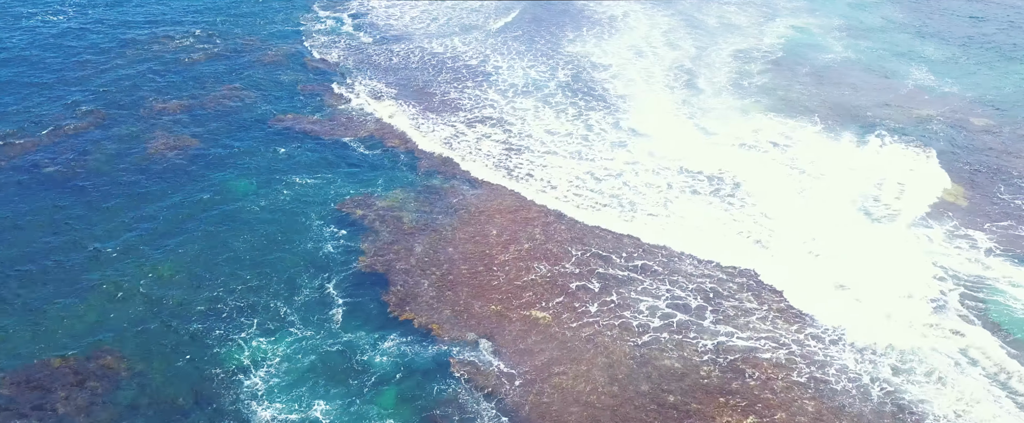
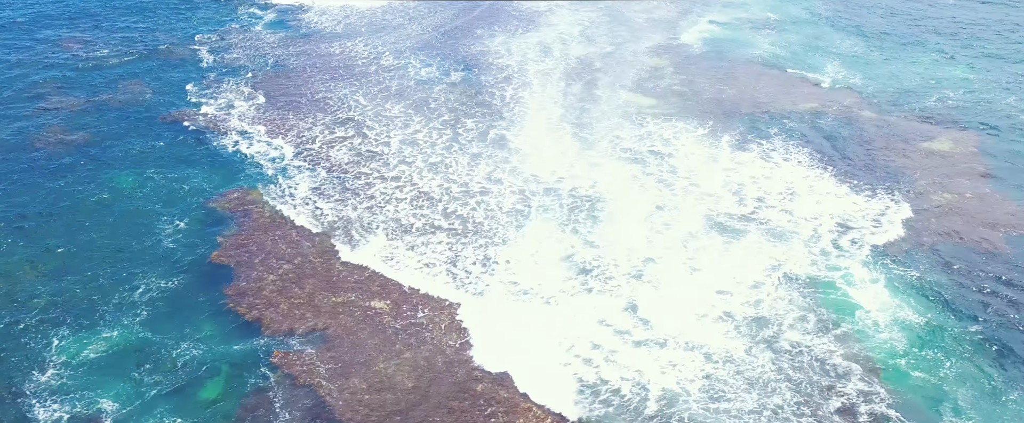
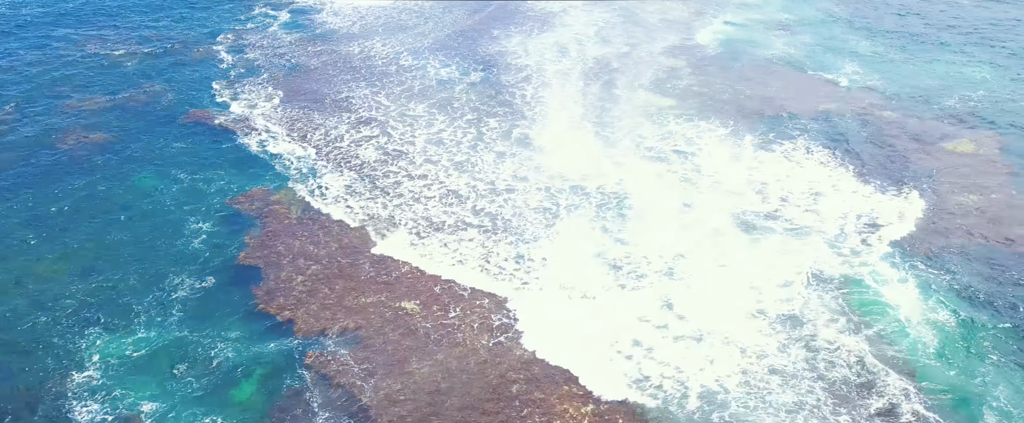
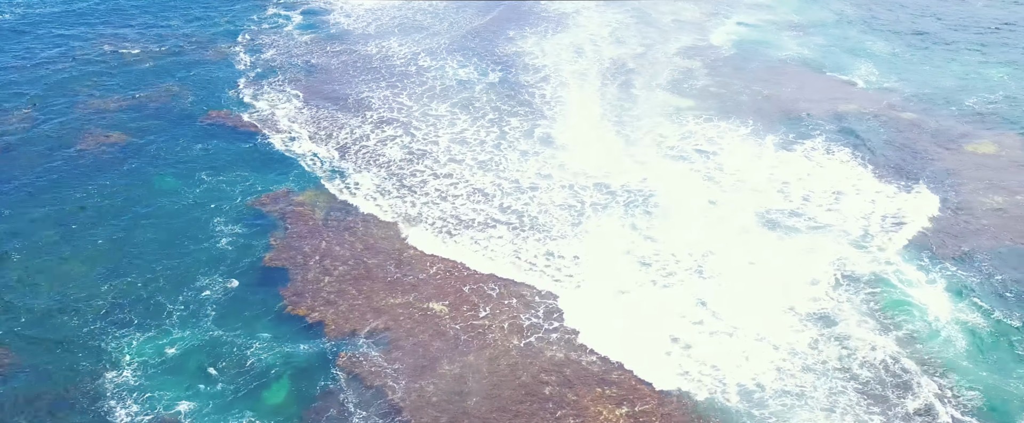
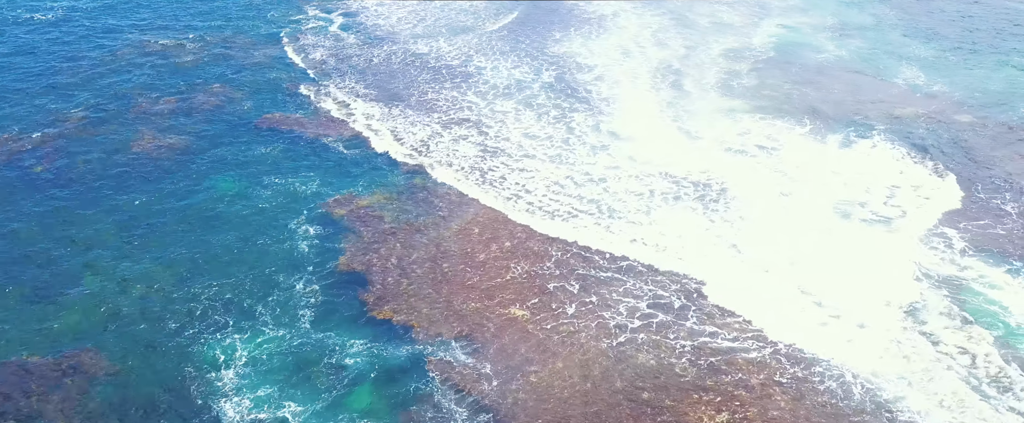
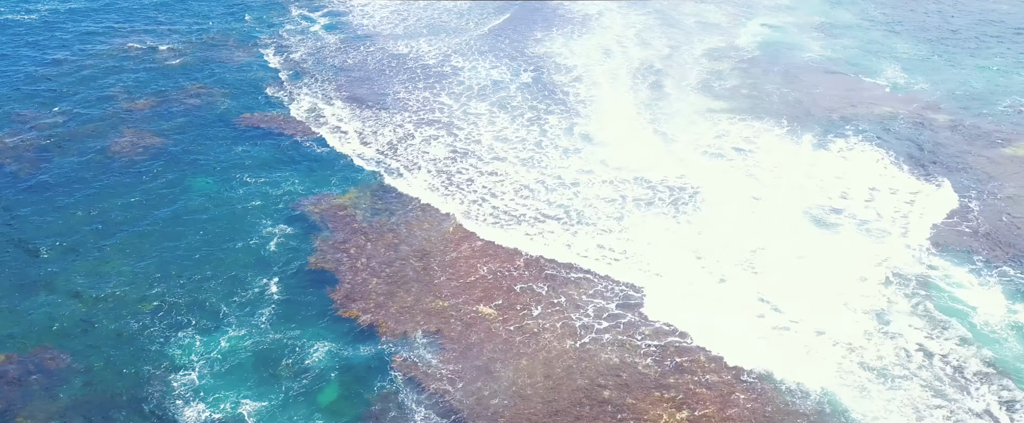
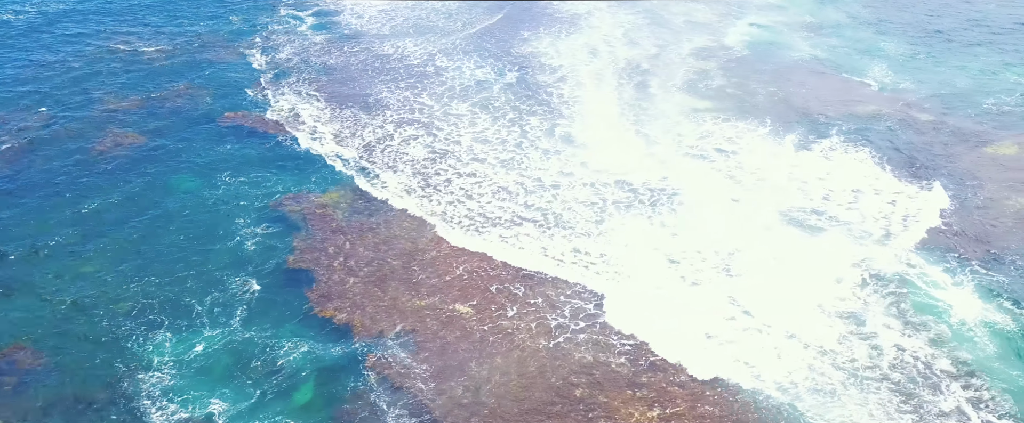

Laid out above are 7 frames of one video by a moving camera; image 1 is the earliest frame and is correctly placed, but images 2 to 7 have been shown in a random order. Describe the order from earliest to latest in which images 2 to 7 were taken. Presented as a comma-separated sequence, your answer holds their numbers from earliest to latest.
5, 6, 7, 4, 3, 2
